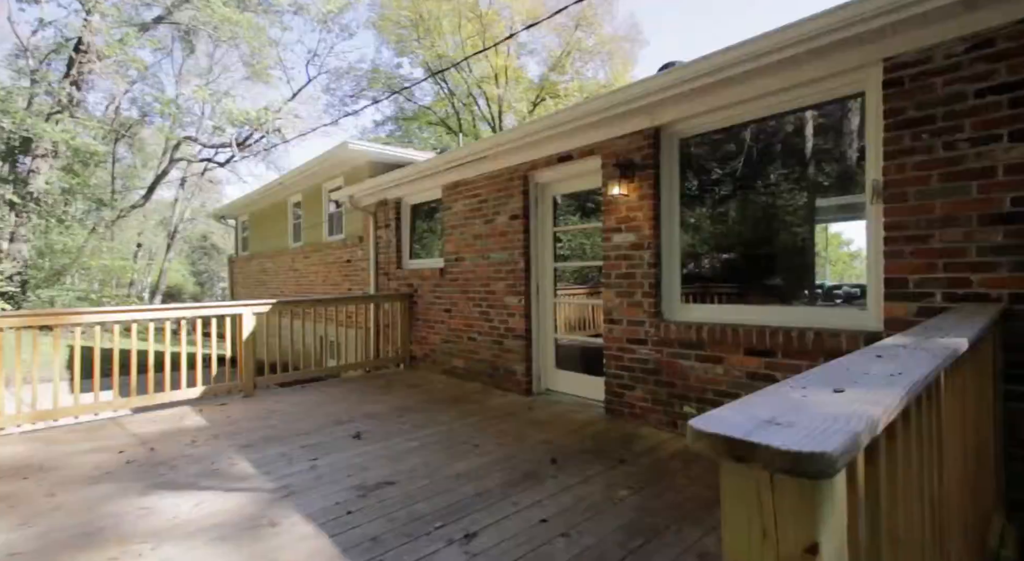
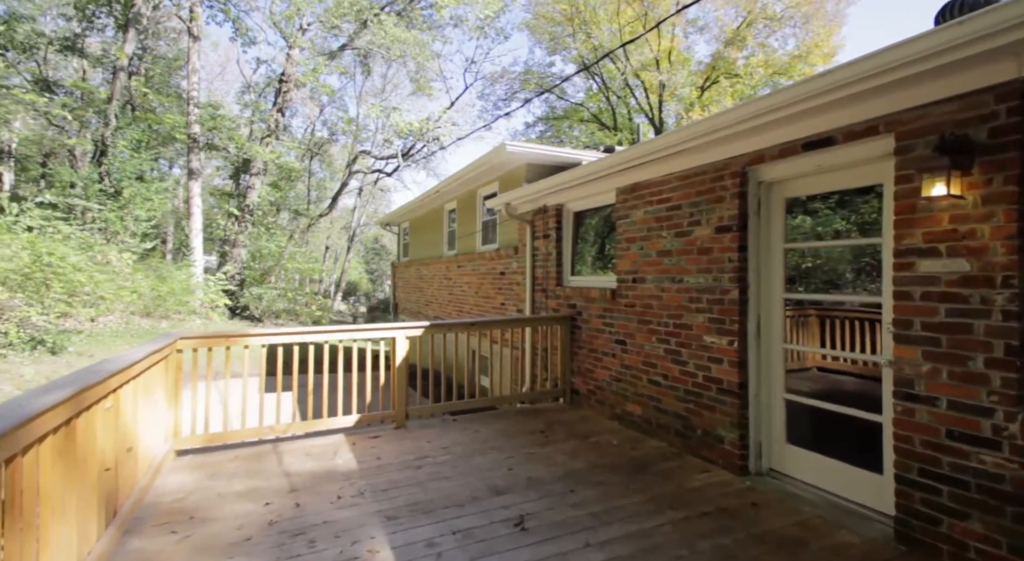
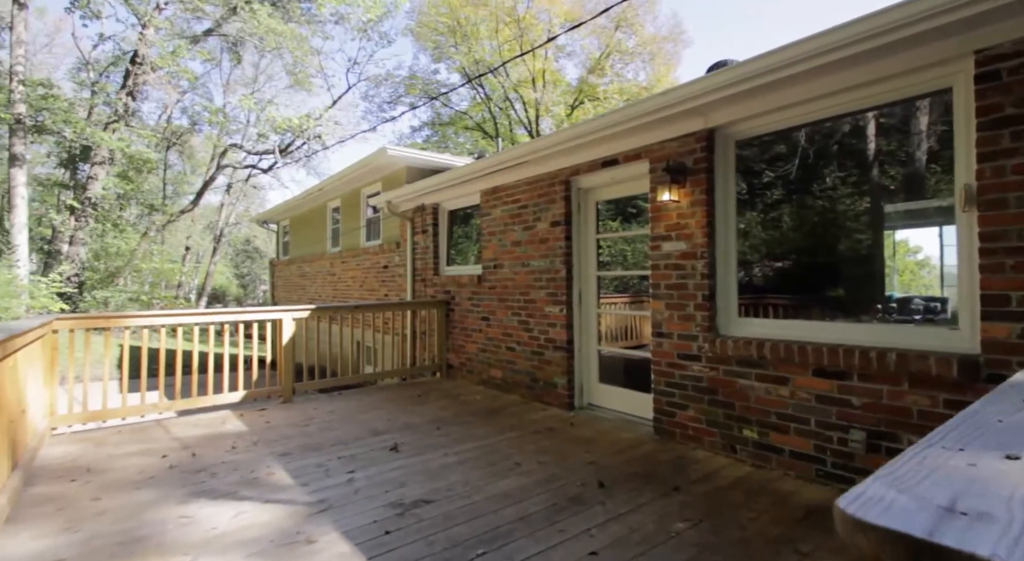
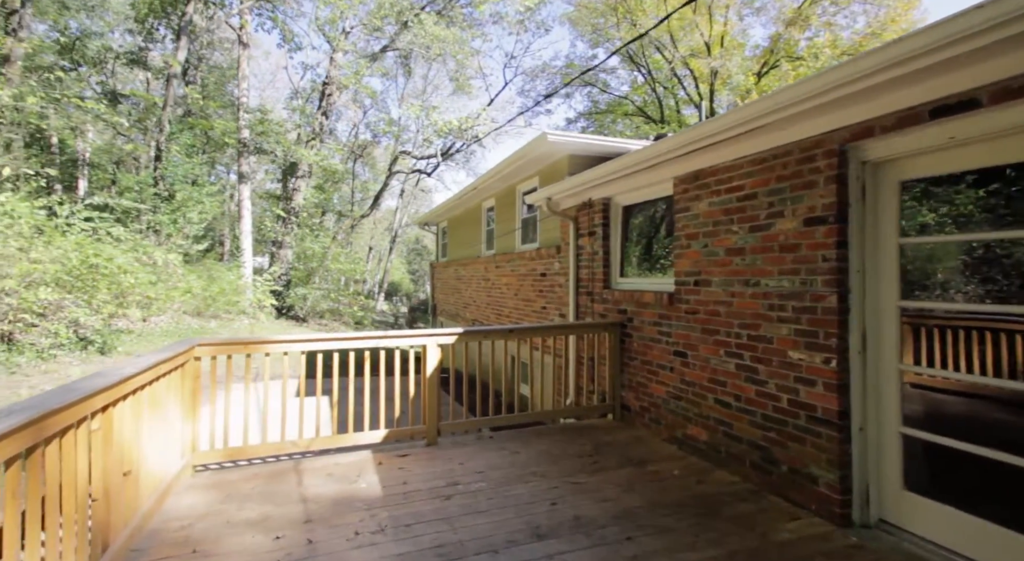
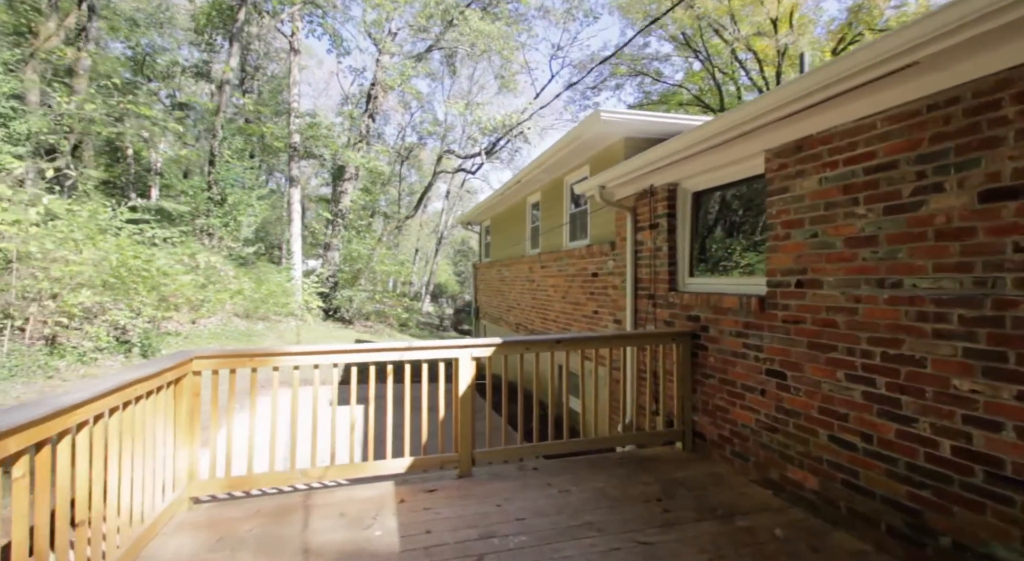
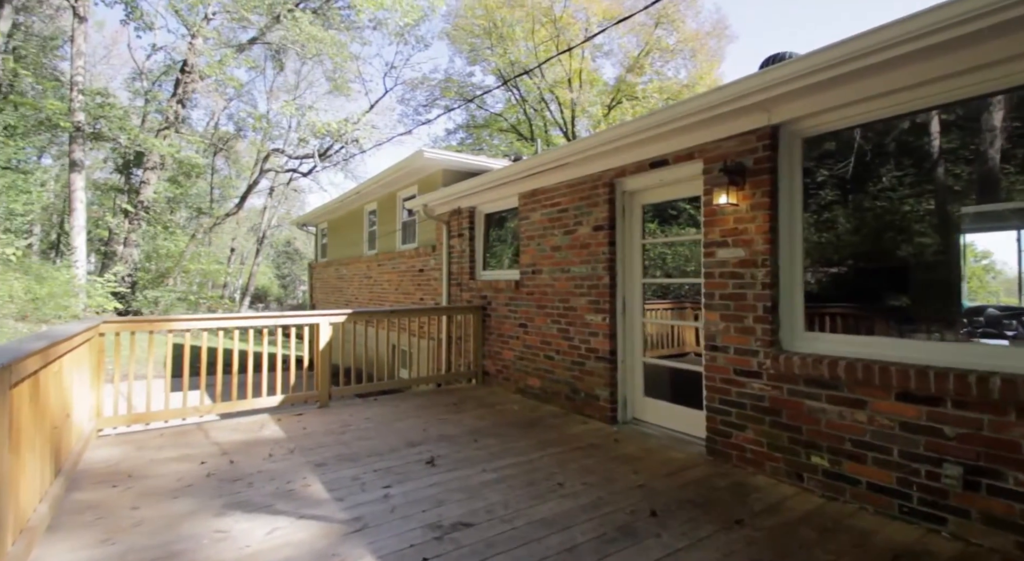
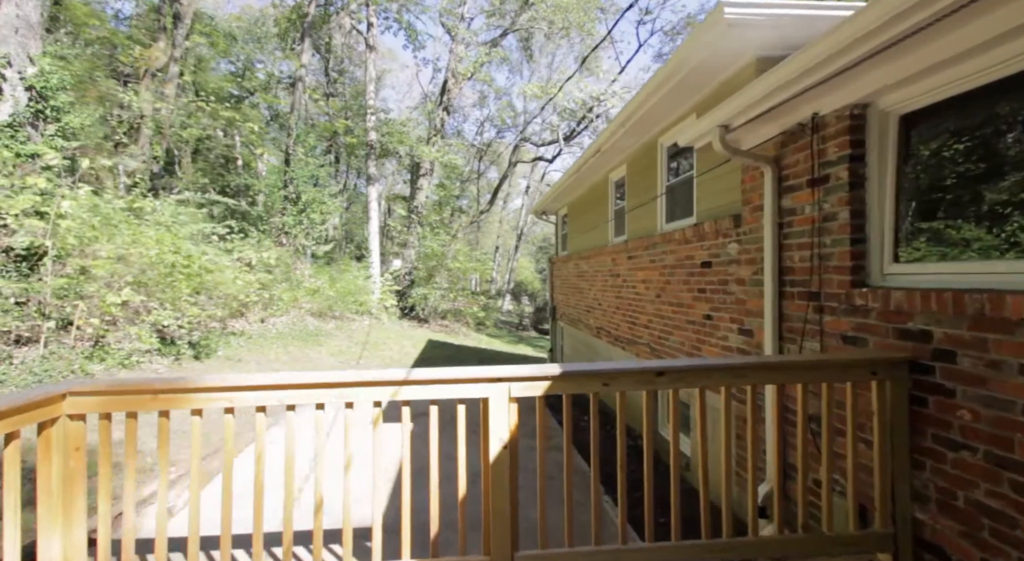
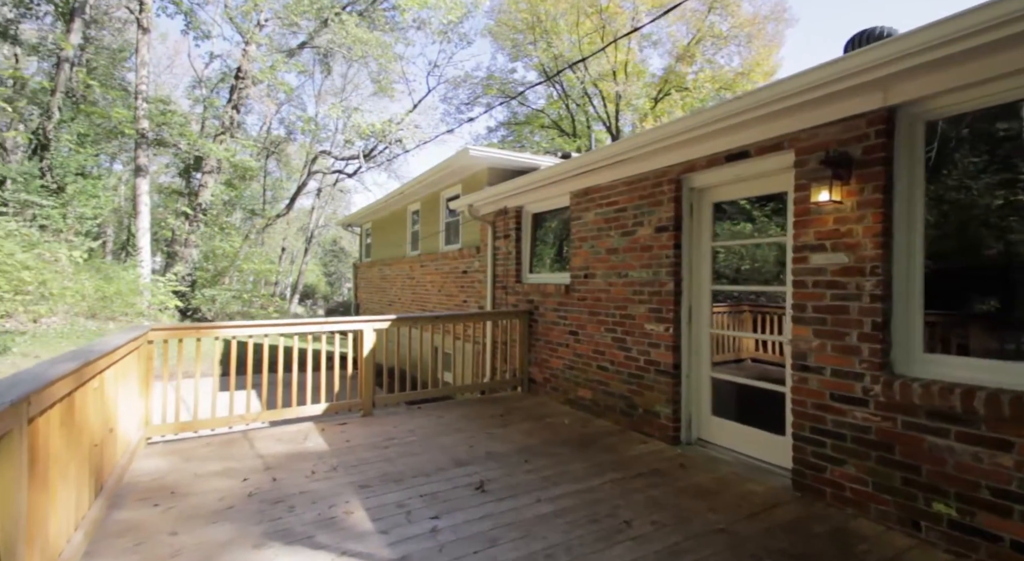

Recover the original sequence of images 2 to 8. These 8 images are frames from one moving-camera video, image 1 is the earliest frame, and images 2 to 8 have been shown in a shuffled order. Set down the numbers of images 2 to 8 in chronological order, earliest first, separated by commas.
3, 6, 8, 2, 4, 5, 7
